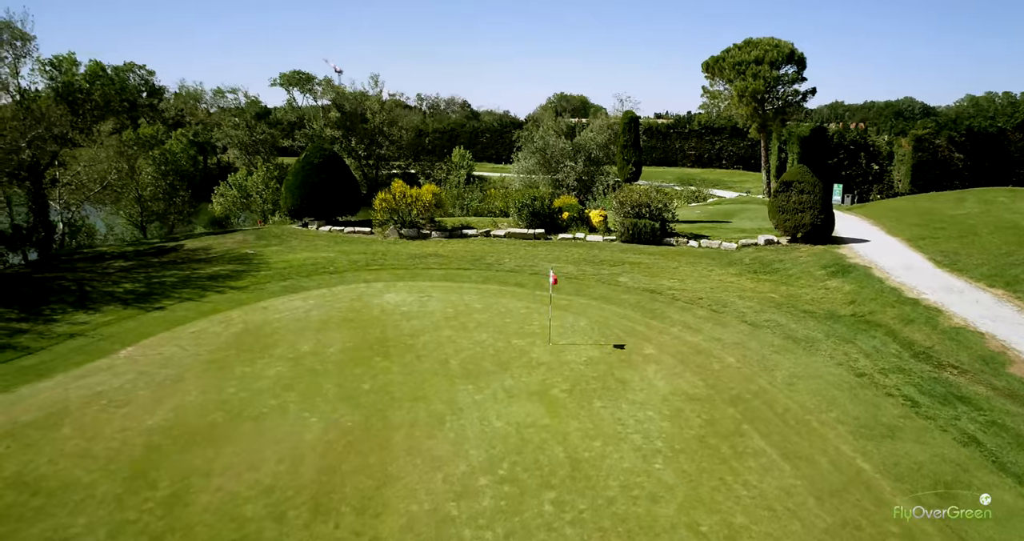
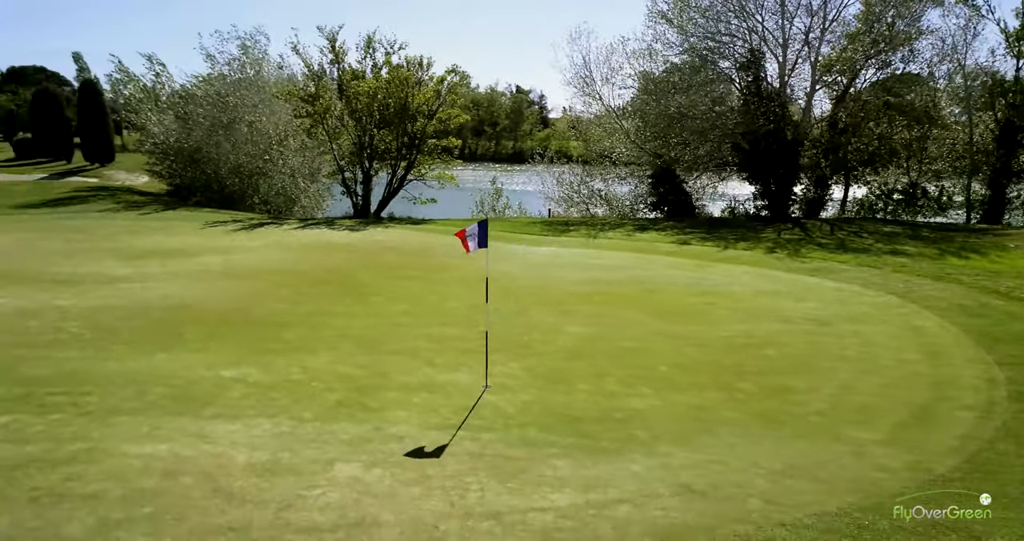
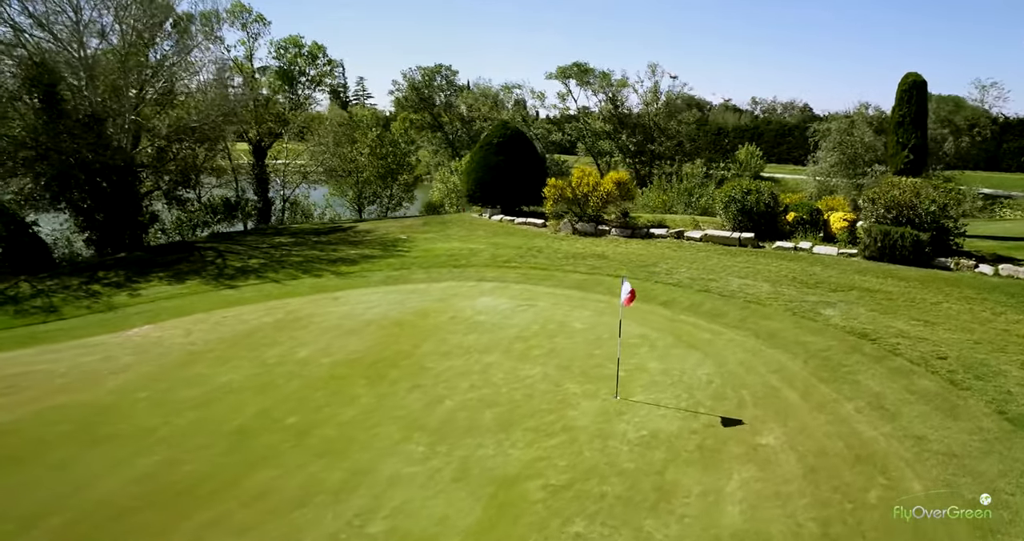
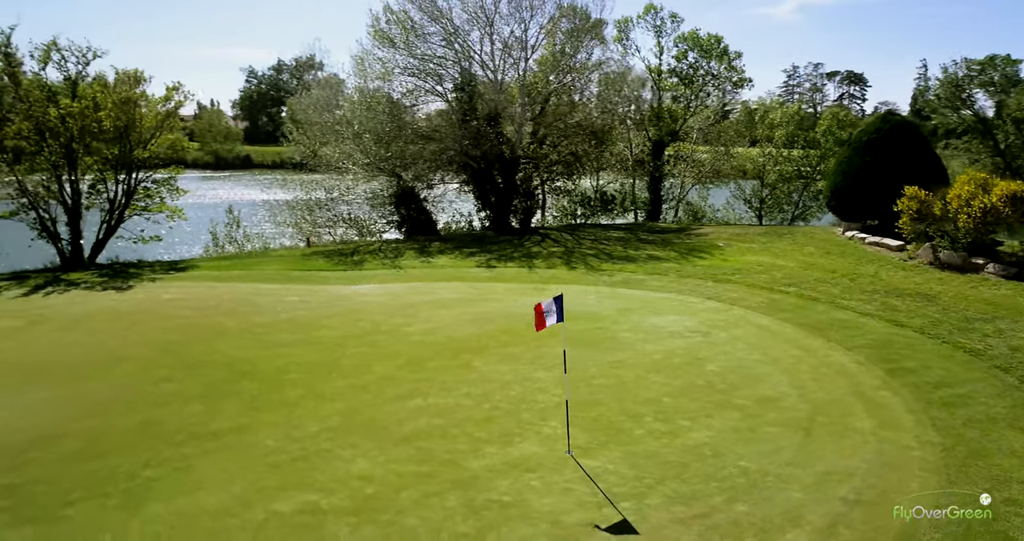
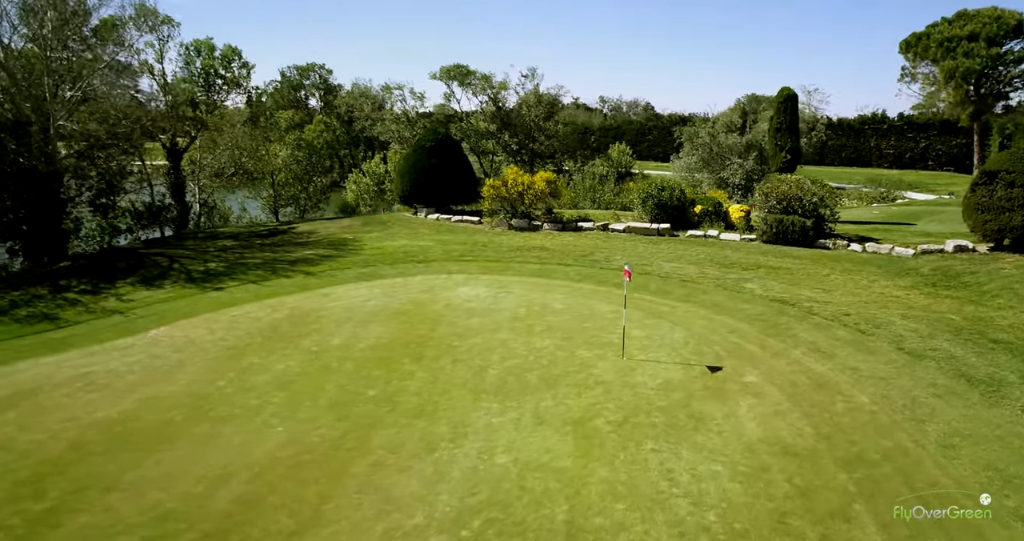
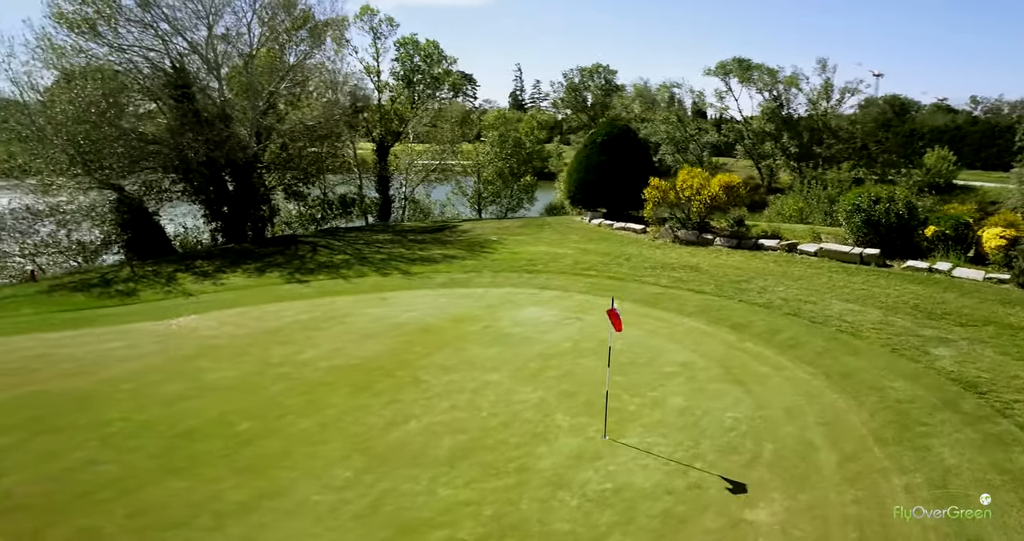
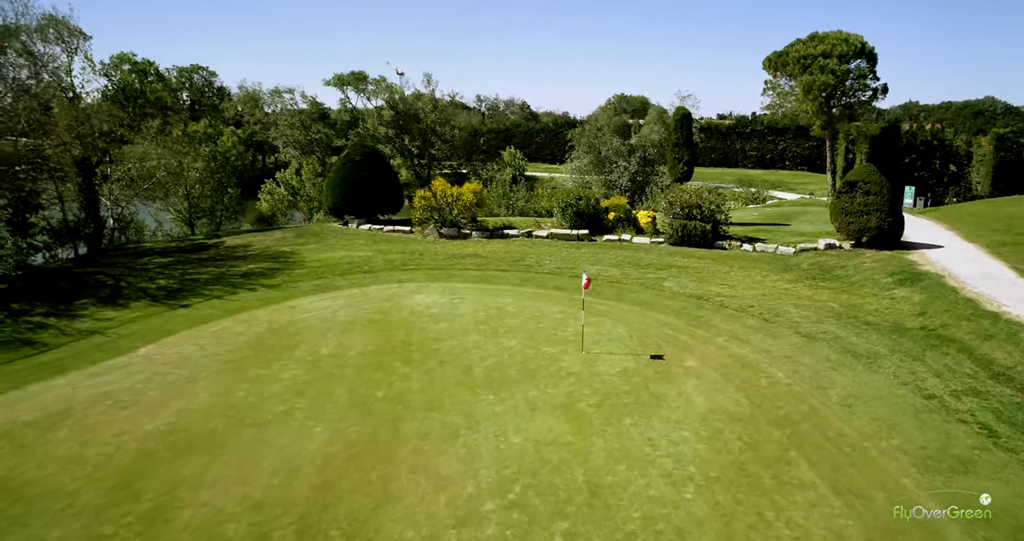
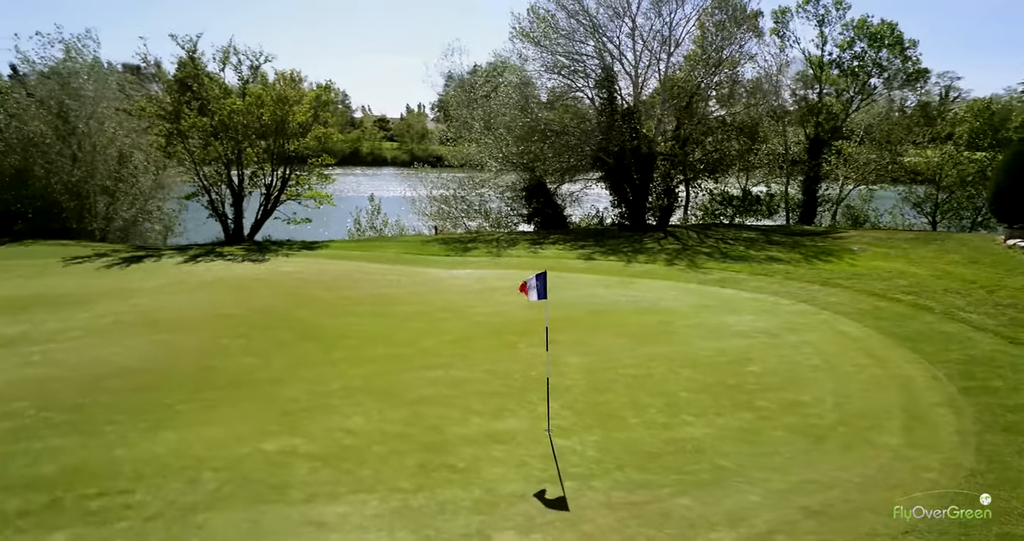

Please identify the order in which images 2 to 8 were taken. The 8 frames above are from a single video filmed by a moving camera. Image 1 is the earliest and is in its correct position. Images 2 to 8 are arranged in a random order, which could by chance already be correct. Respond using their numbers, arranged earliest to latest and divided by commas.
7, 5, 3, 6, 4, 8, 2
